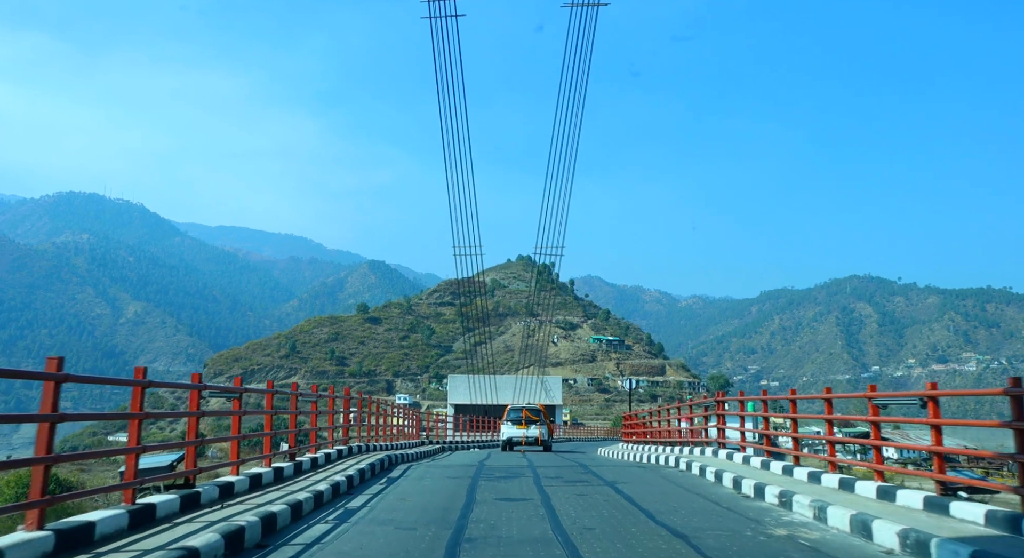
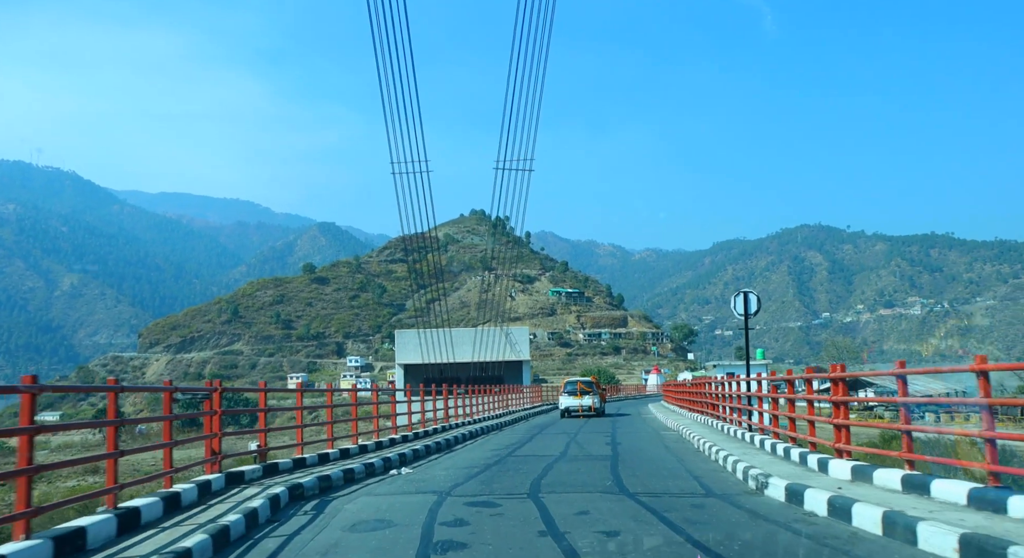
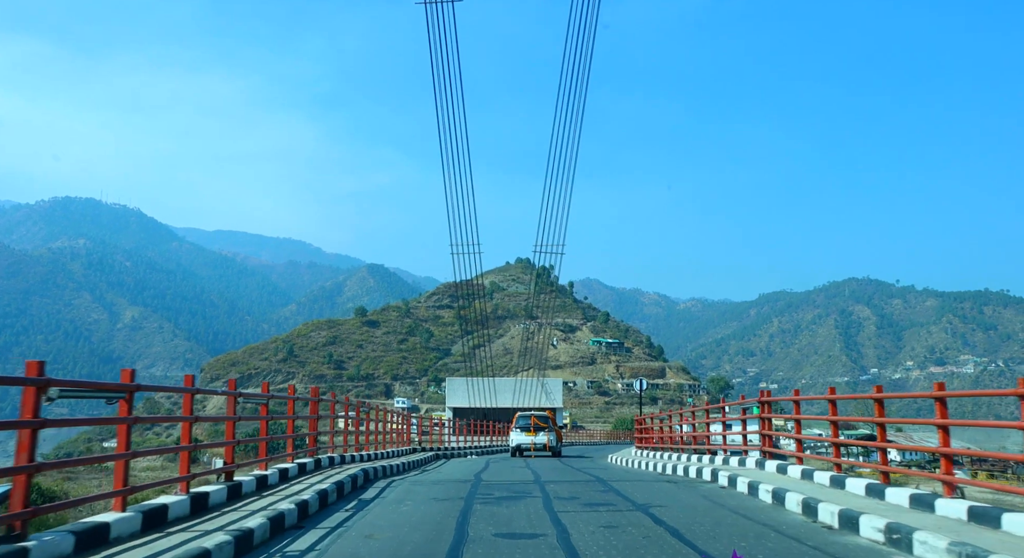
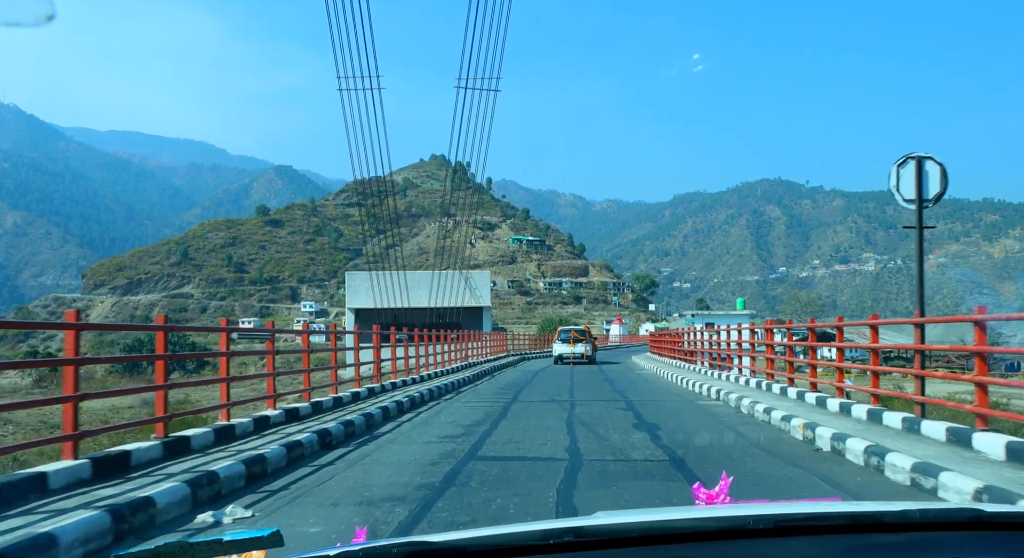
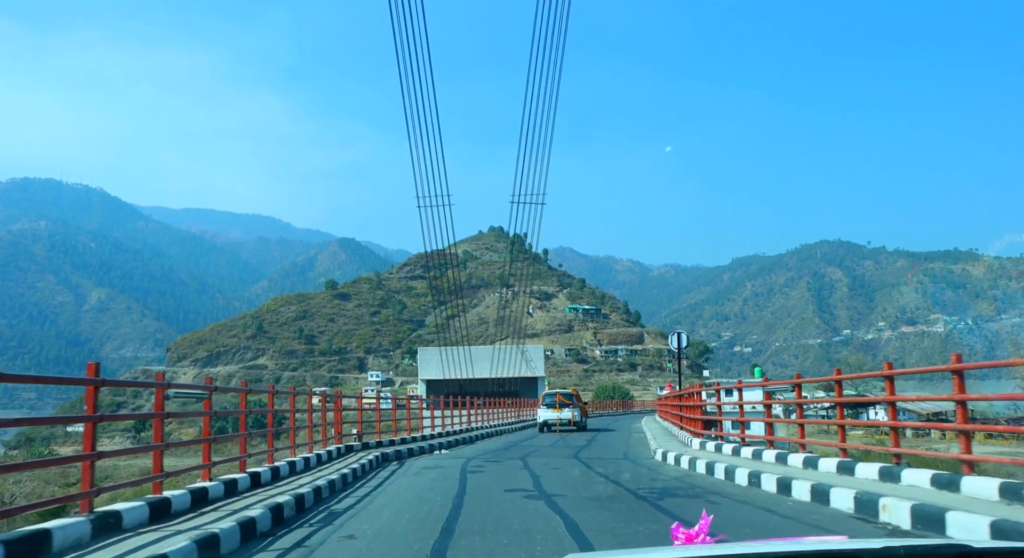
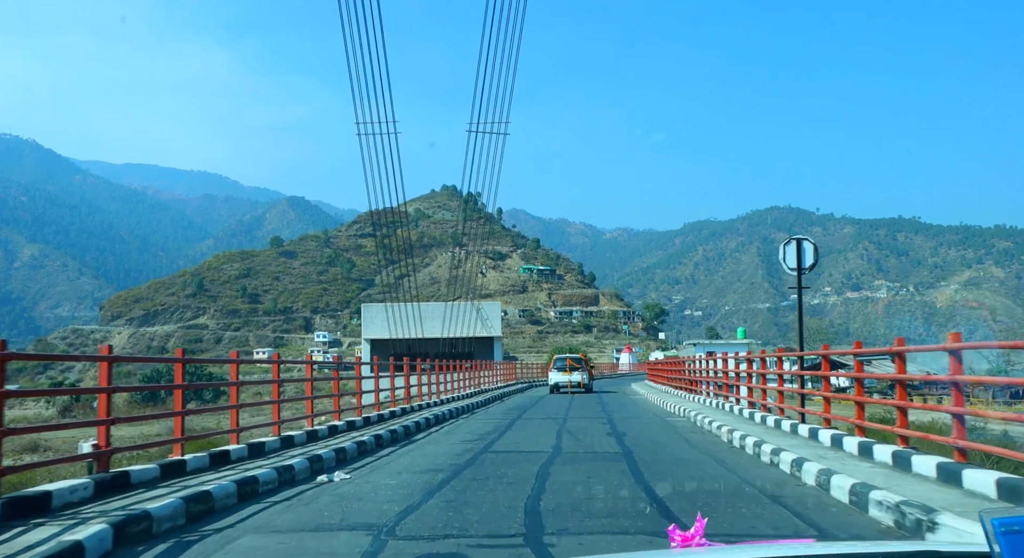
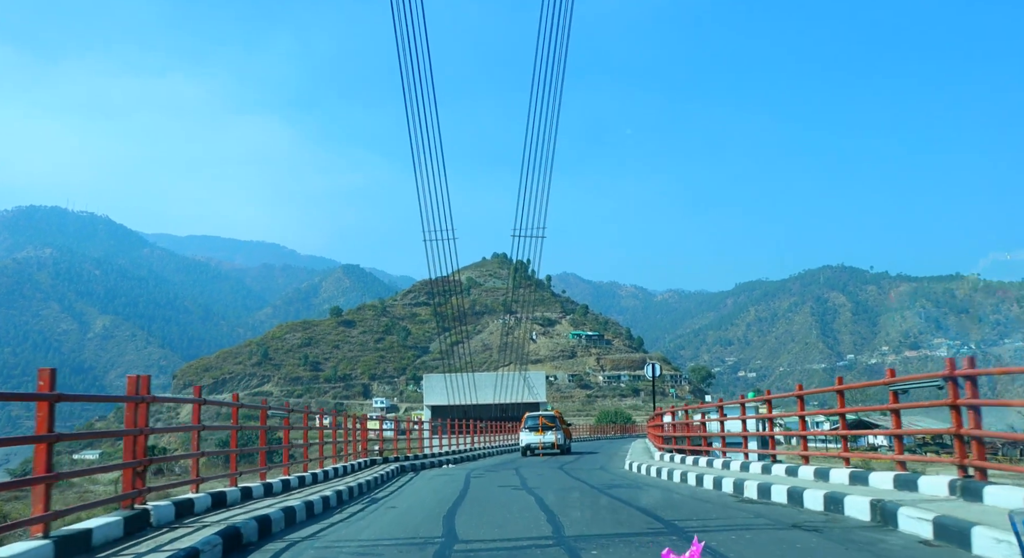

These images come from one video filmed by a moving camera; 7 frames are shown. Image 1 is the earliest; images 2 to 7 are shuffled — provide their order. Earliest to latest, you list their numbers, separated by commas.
3, 7, 5, 2, 6, 4
